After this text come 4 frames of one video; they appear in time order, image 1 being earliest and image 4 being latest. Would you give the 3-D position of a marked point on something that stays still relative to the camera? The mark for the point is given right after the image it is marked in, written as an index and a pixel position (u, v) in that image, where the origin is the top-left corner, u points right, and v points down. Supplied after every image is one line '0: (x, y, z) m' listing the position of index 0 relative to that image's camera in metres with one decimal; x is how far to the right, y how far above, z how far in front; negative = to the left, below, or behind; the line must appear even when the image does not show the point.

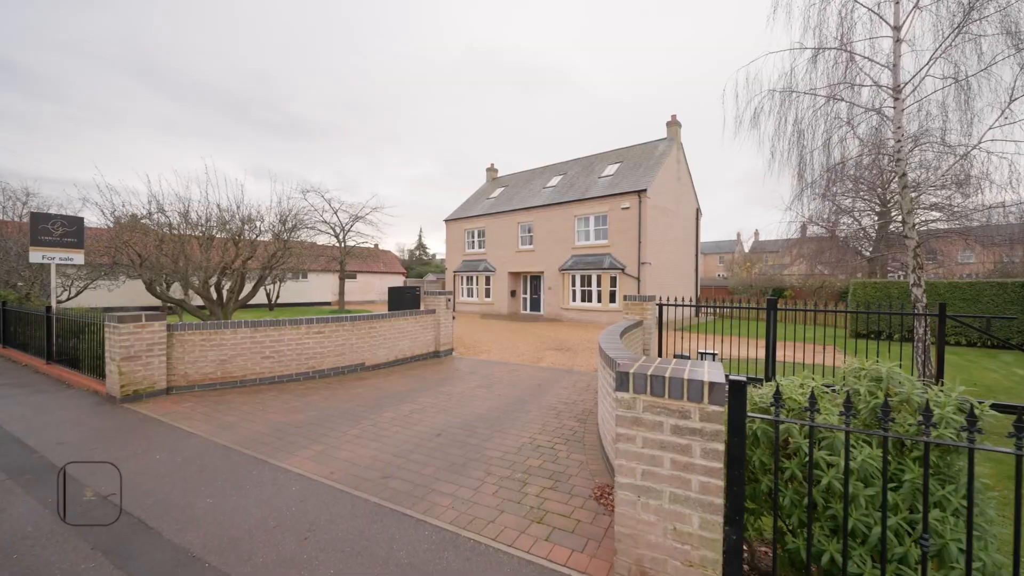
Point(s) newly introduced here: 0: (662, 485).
0: (+0.7, -0.9, +1.7) m
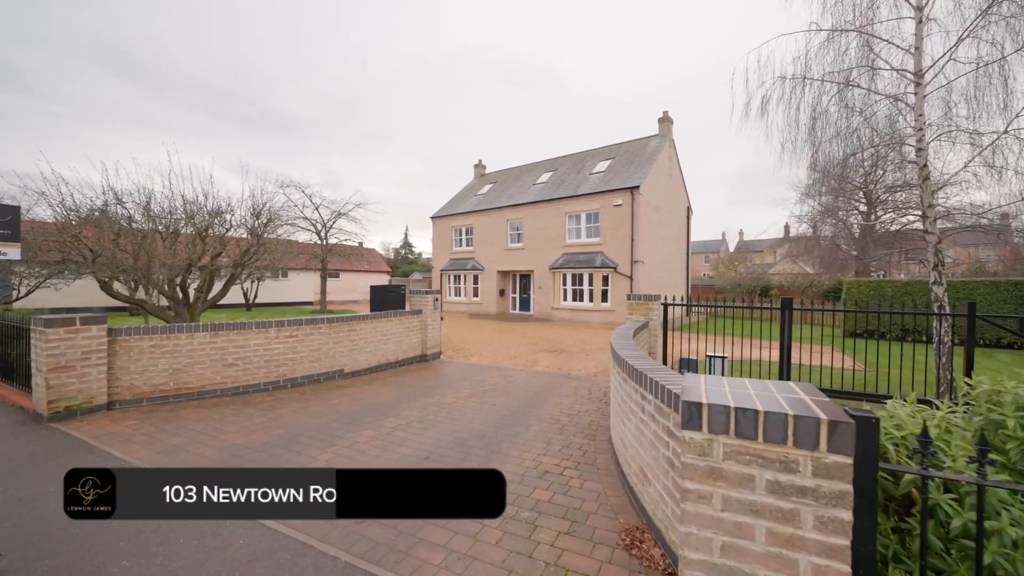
0: (+0.7, -0.9, +1.2) m
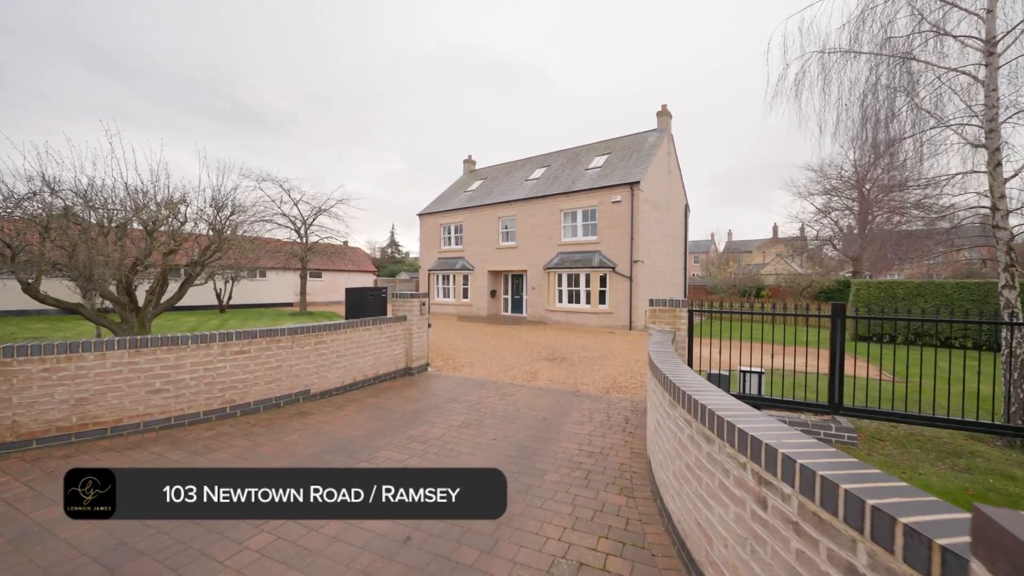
0: (+0.9, -0.9, +0.3) m
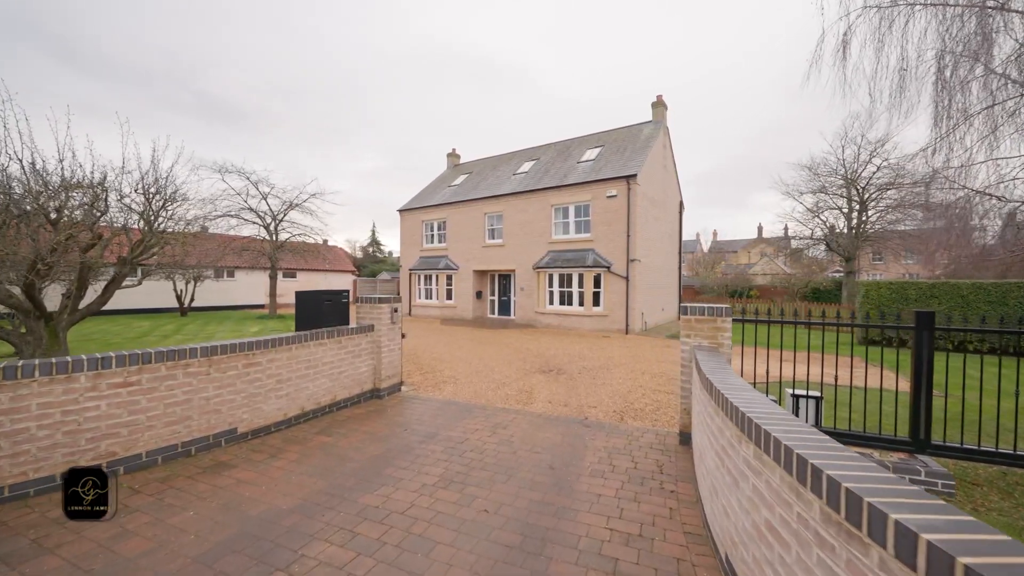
0: (+1.0, -0.9, -0.9) m
